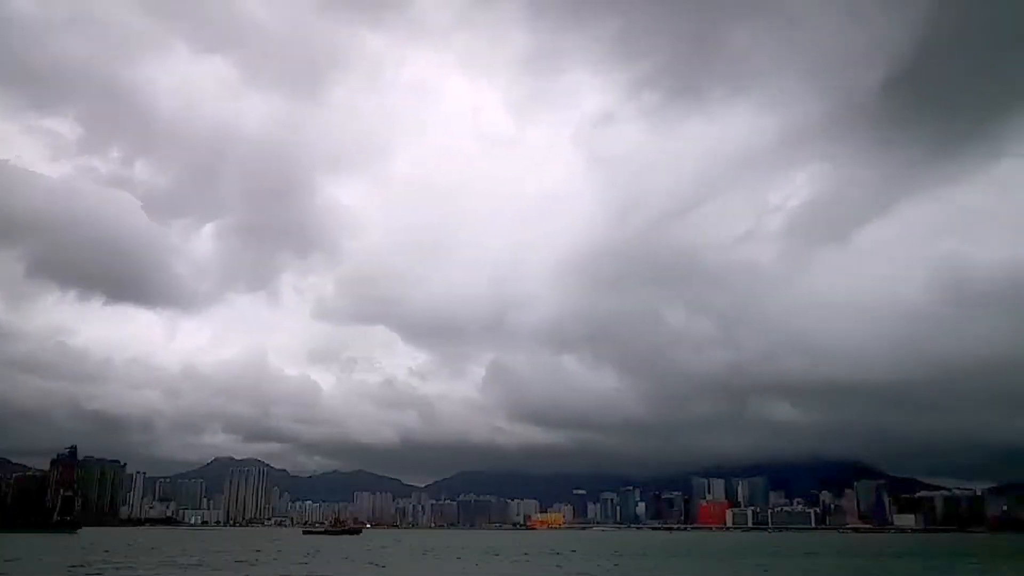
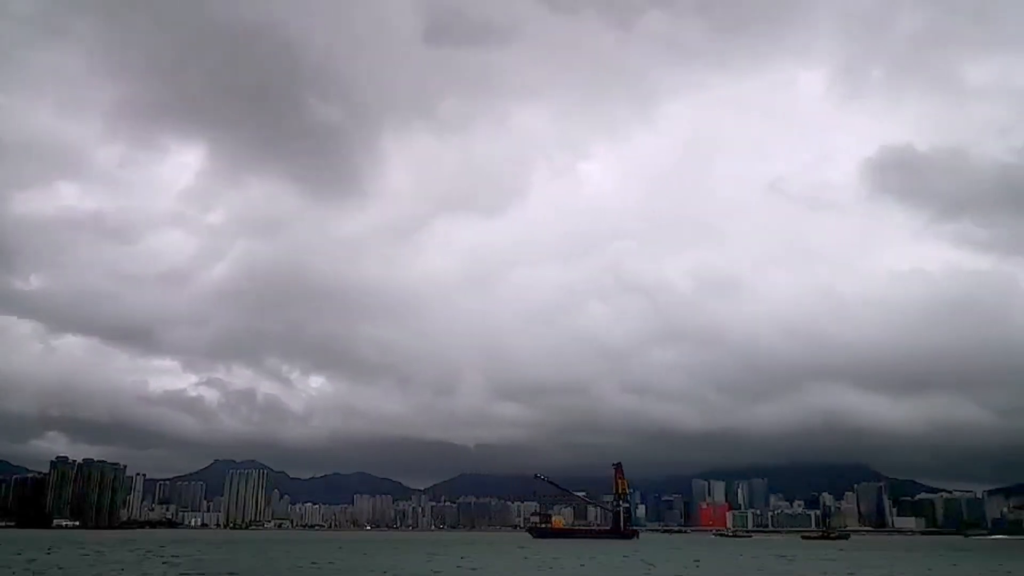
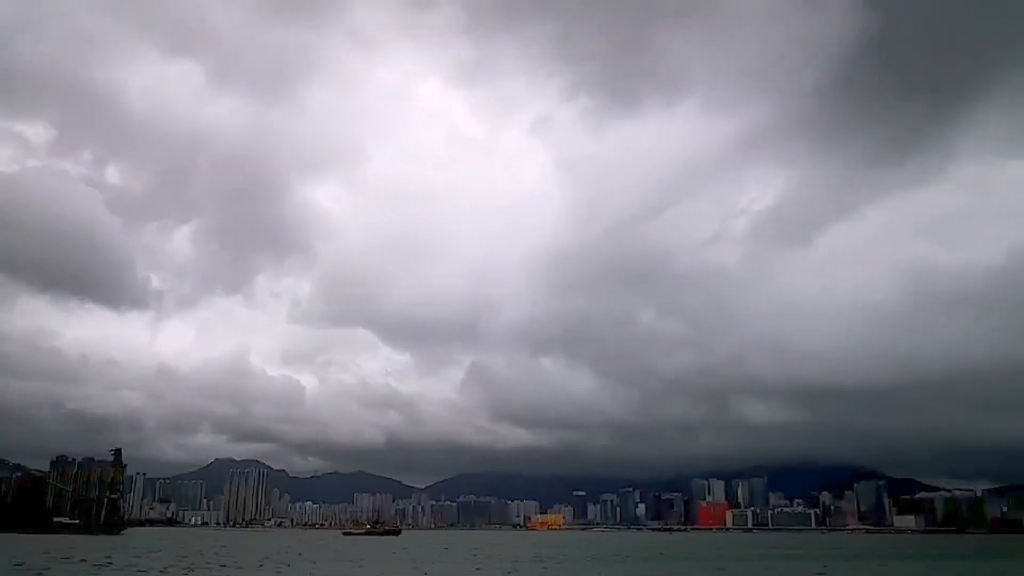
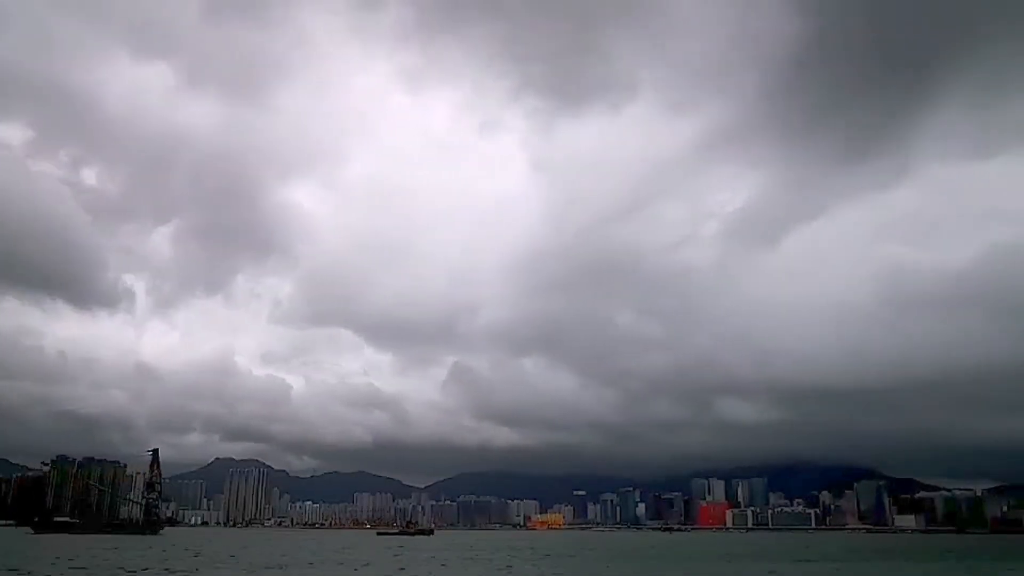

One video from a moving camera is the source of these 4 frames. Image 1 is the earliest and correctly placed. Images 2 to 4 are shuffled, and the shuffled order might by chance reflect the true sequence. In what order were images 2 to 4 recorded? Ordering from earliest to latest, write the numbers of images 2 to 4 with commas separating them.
3, 4, 2
